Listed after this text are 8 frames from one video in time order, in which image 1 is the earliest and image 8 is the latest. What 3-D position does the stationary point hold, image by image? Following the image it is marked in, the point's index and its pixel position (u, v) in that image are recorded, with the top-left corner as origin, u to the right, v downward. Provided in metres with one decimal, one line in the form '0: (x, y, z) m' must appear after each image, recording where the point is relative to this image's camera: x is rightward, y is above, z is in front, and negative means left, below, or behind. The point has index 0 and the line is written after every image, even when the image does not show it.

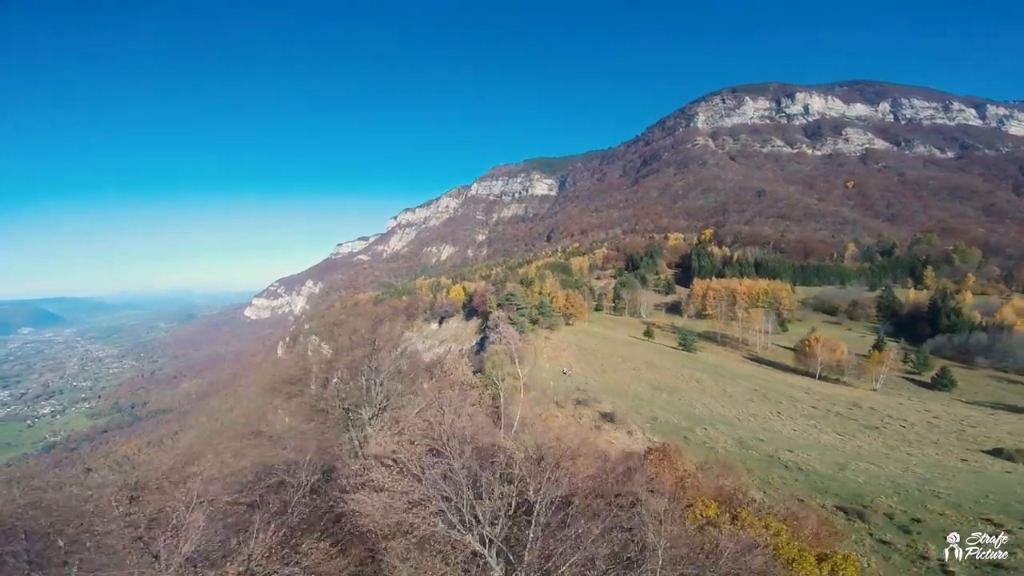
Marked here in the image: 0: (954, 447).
0: (+14.8, -5.8, +16.2) m
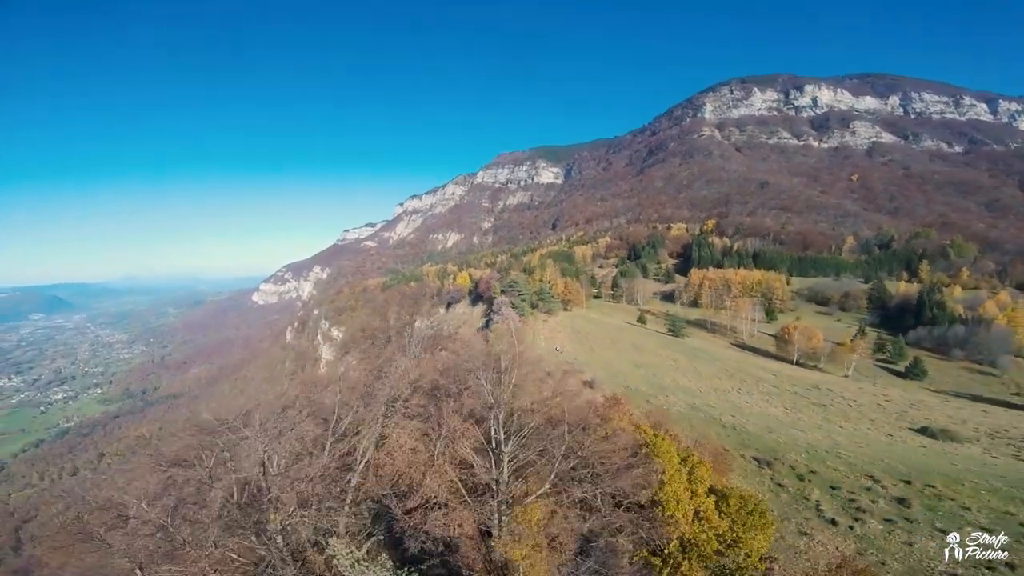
0: (+14.7, -5.6, +19.1) m
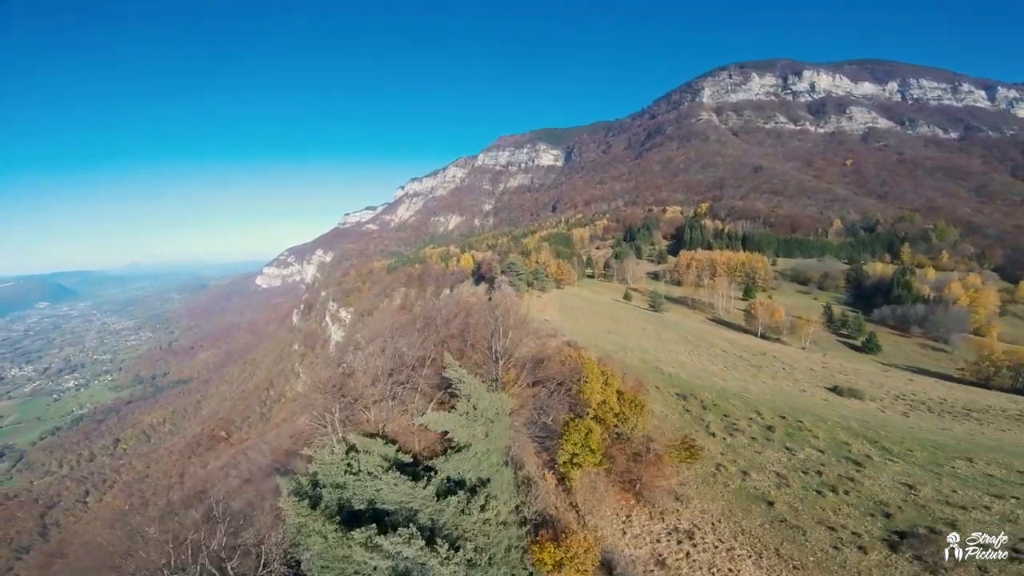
0: (+14.5, -4.5, +23.7) m
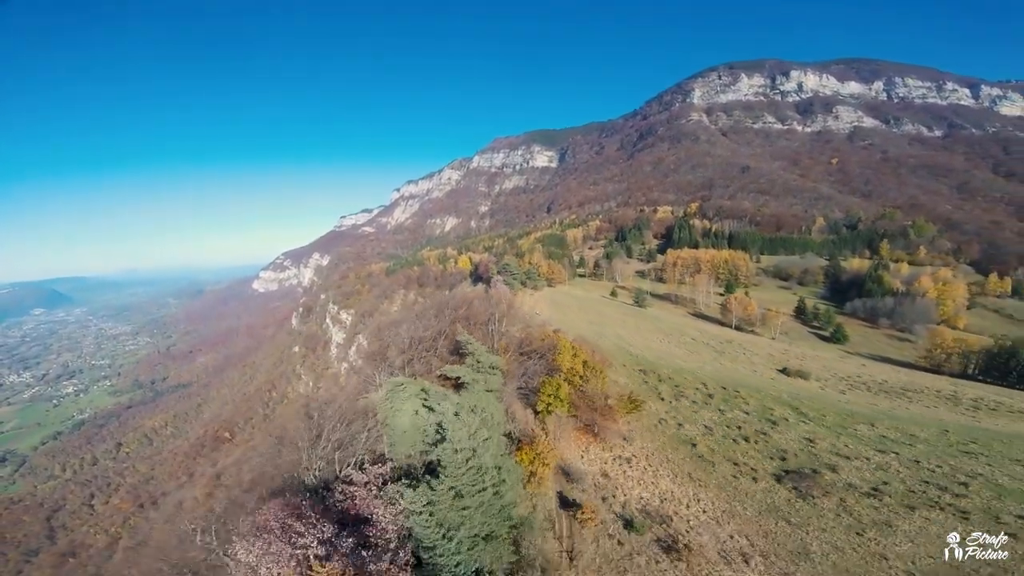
0: (+14.2, -4.2, +27.2) m
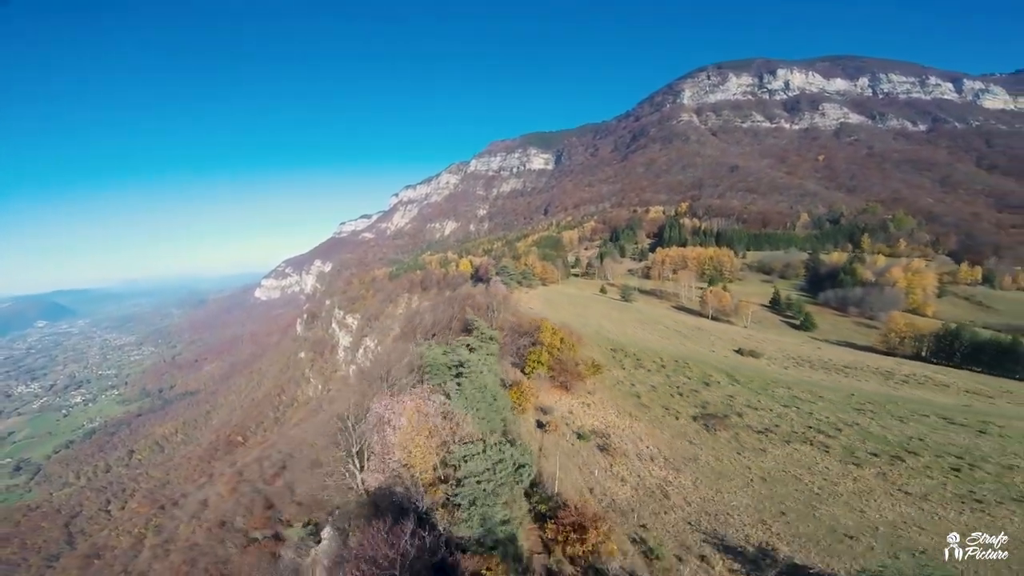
0: (+14.0, -3.7, +31.8) m
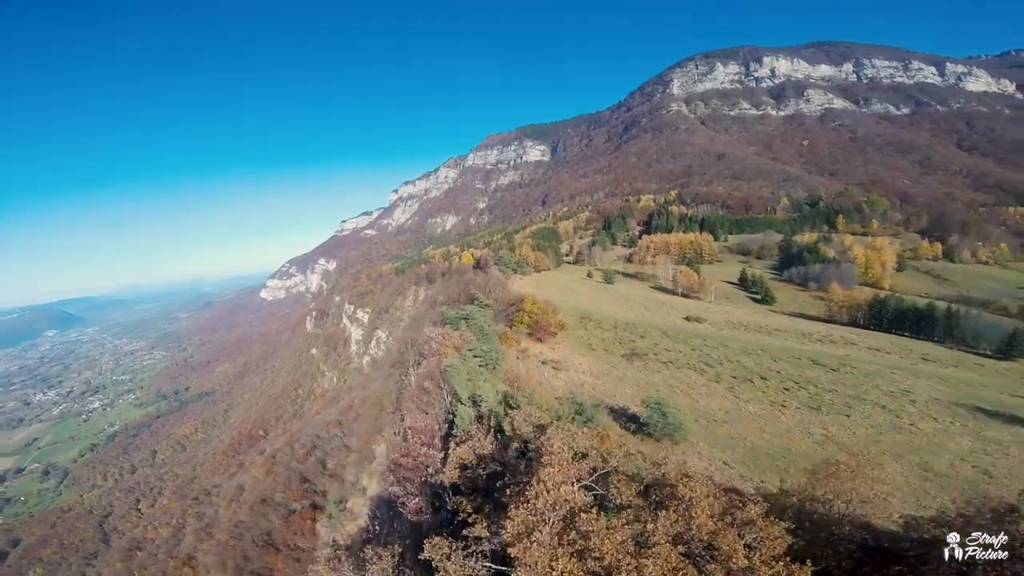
0: (+13.6, -2.1, +39.2) m
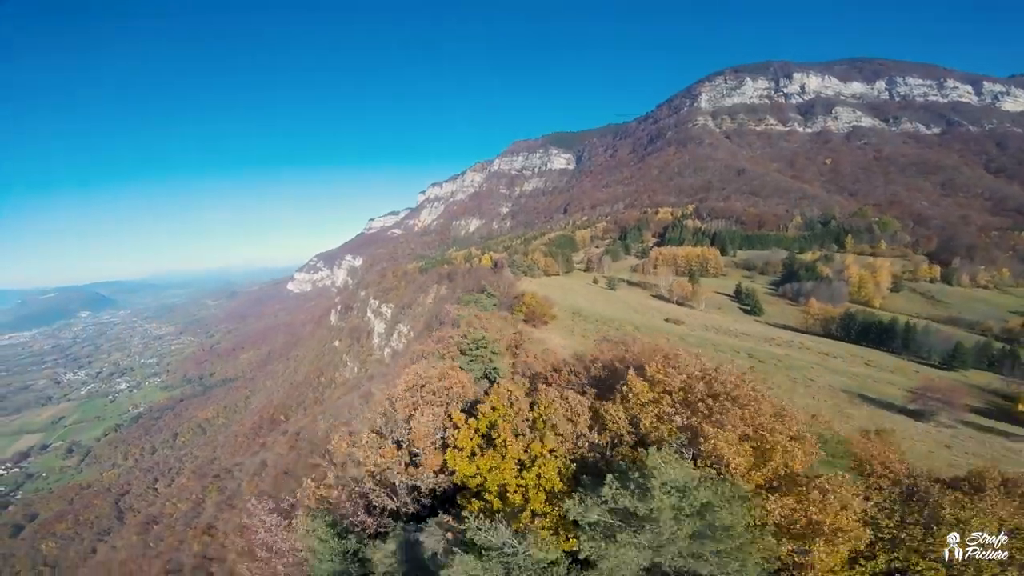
0: (+14.3, -2.7, +45.4) m
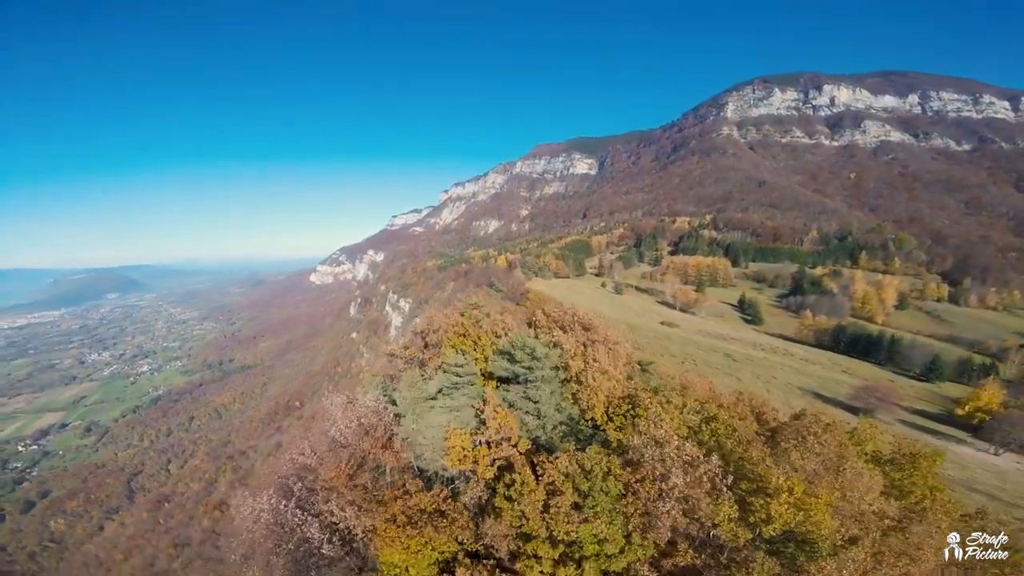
0: (+15.1, -3.2, +49.0) m
